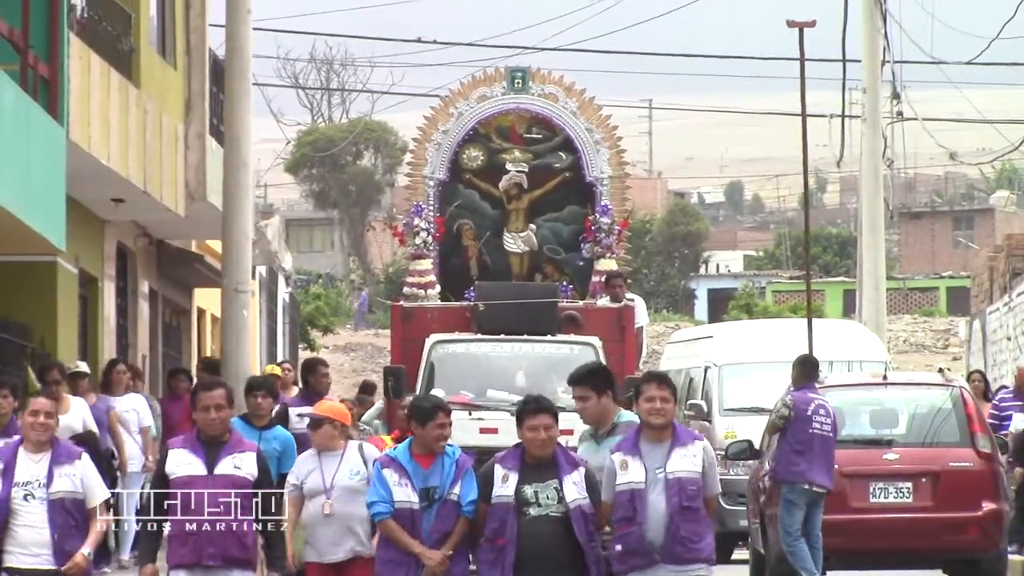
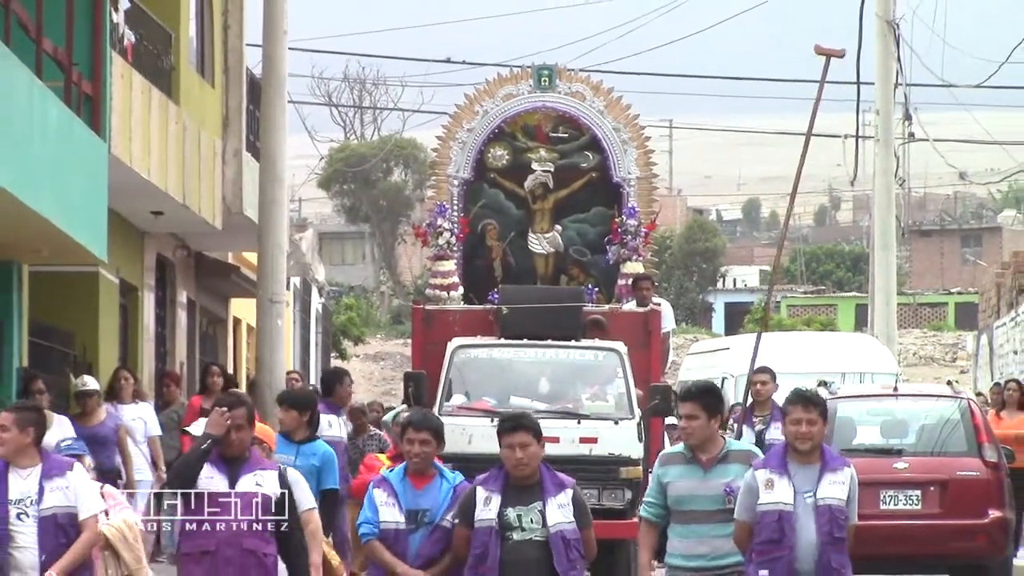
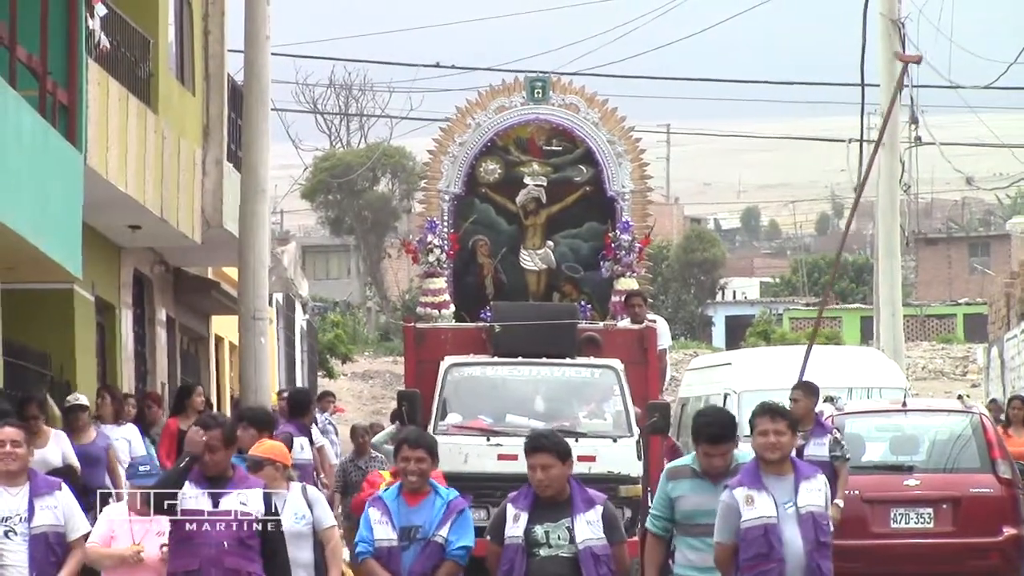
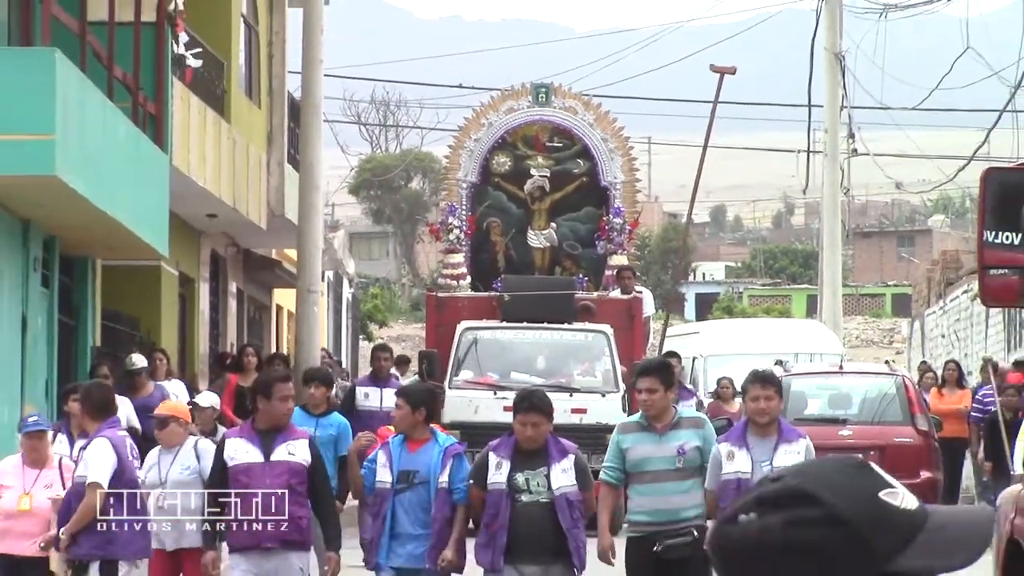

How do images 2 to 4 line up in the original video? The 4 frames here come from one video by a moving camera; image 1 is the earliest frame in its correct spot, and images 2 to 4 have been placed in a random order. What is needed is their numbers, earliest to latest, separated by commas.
3, 2, 4
